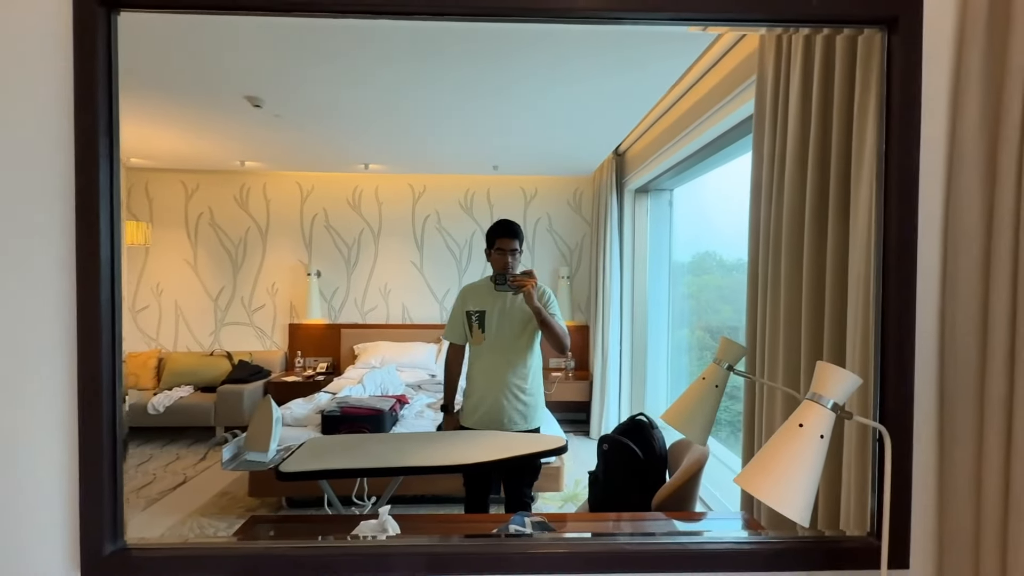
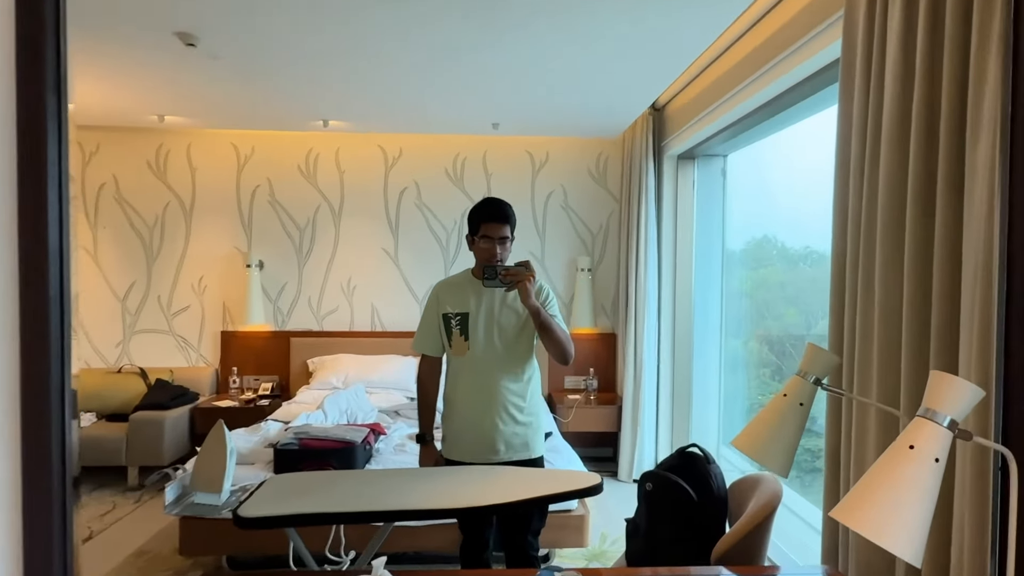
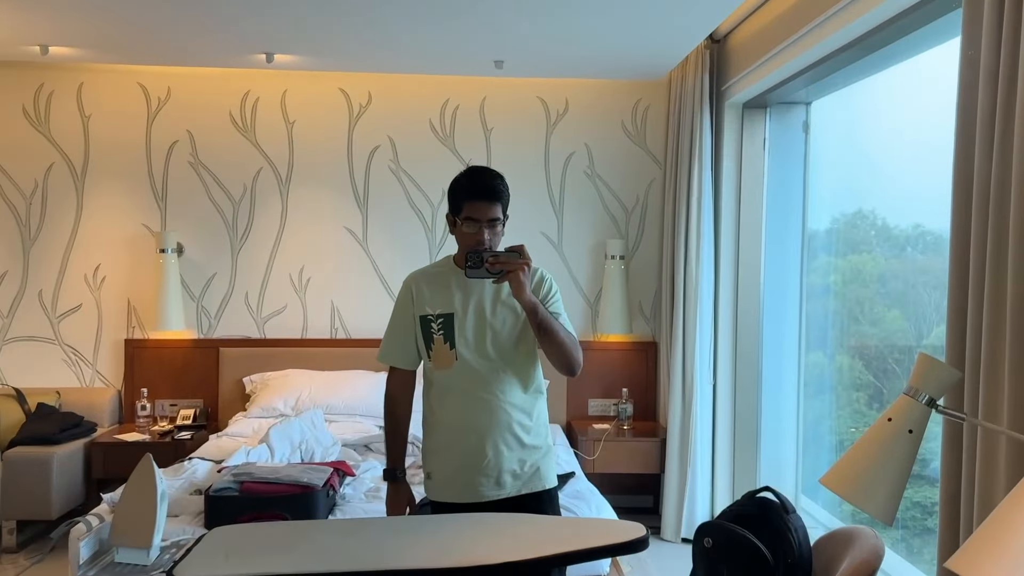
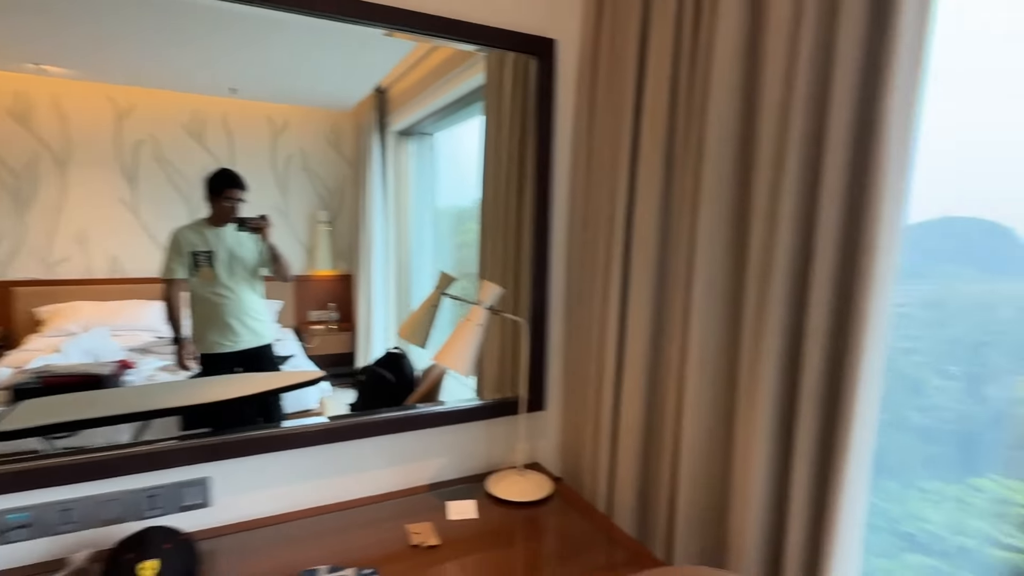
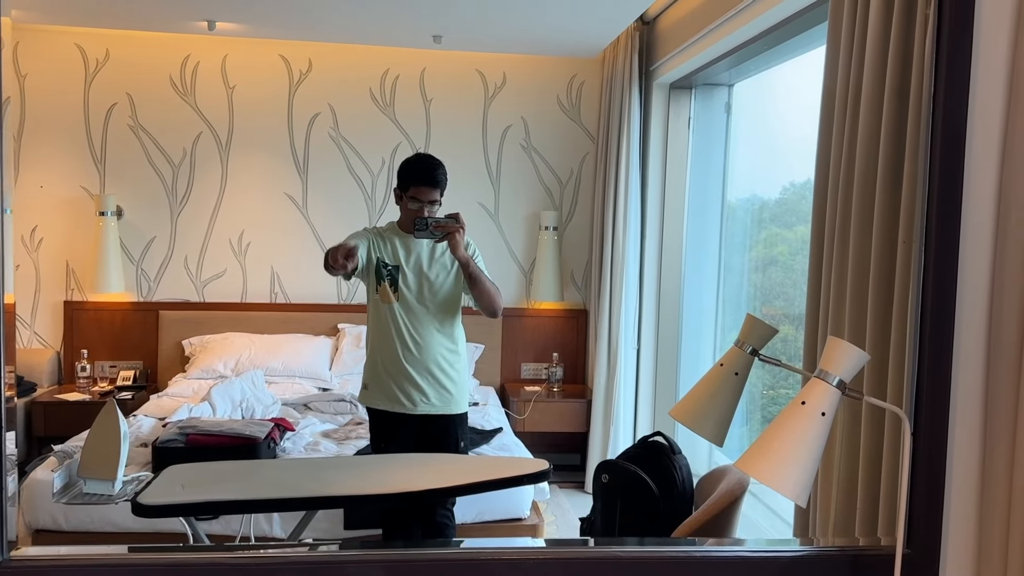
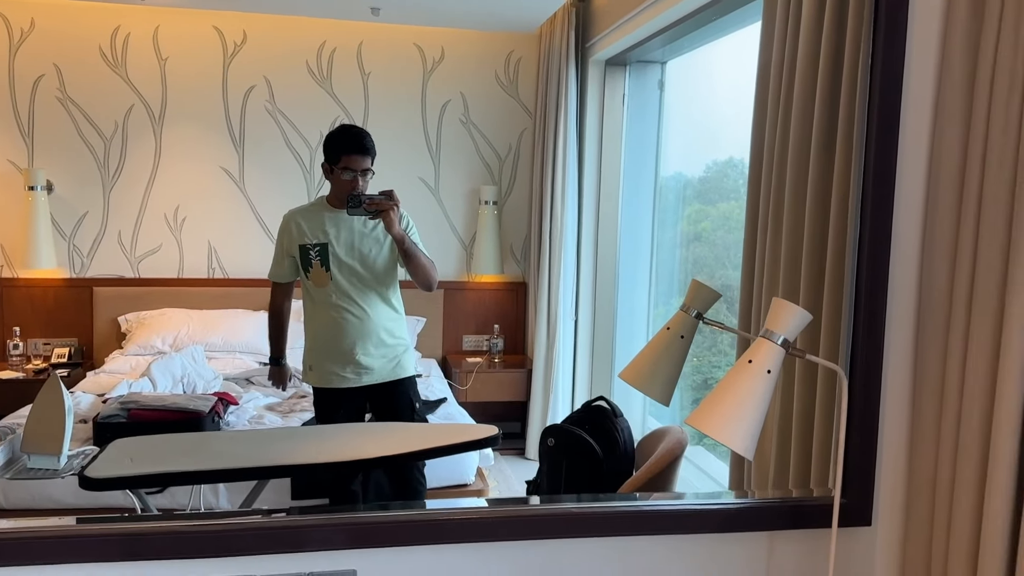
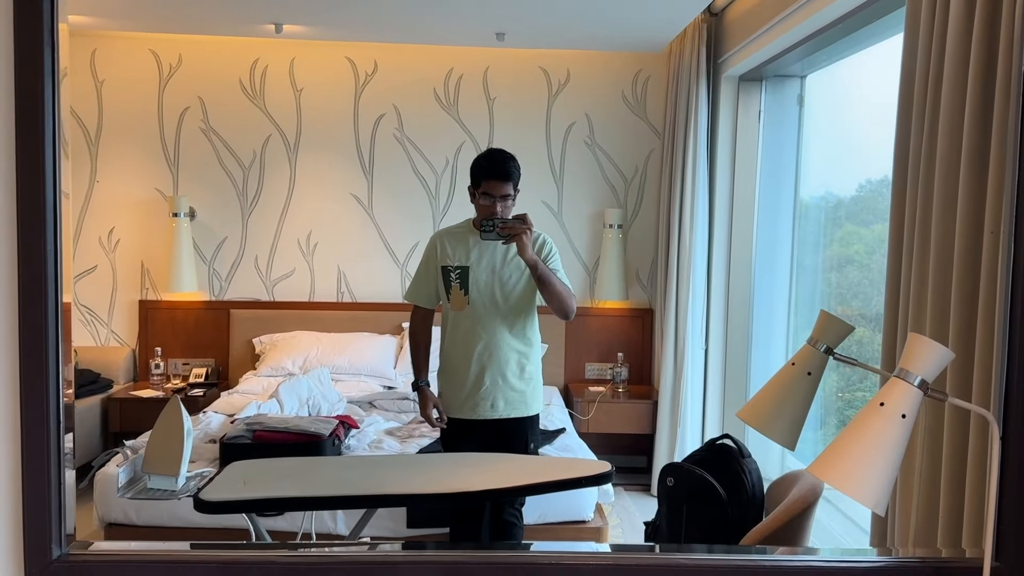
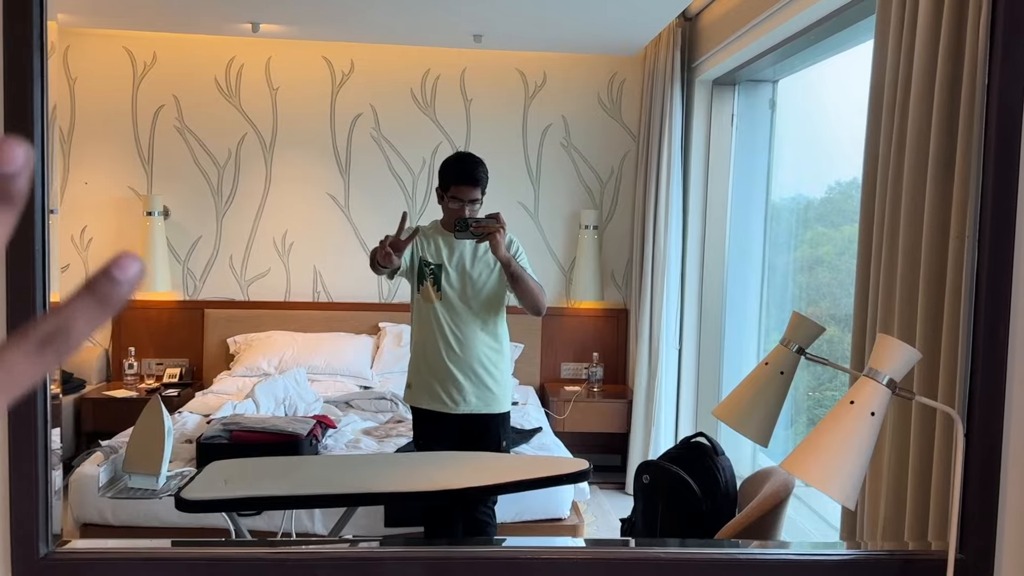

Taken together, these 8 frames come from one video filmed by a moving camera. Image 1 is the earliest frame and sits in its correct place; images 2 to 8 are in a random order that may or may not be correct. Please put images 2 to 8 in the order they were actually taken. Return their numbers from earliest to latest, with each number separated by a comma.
2, 3, 7, 8, 5, 6, 4
